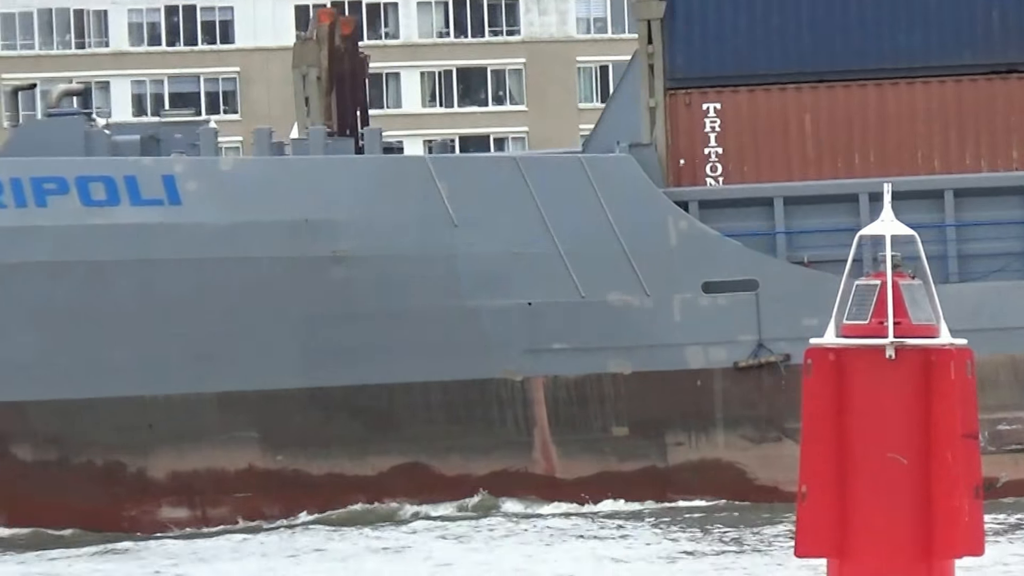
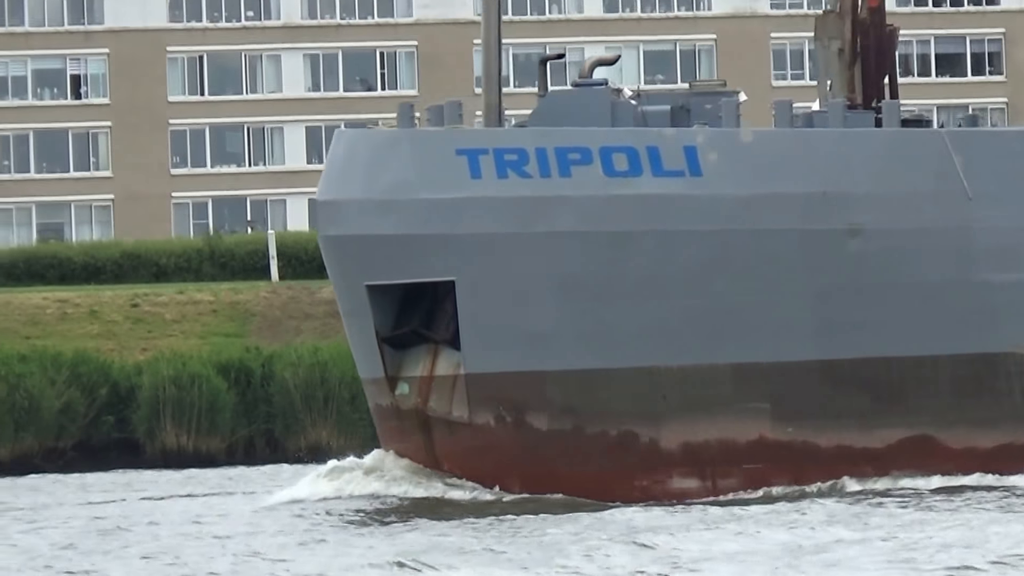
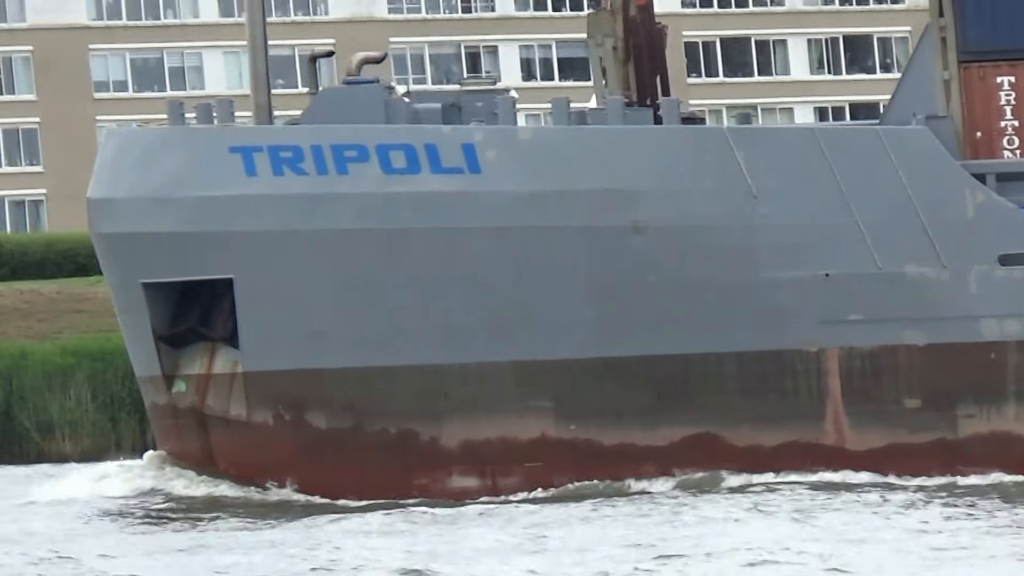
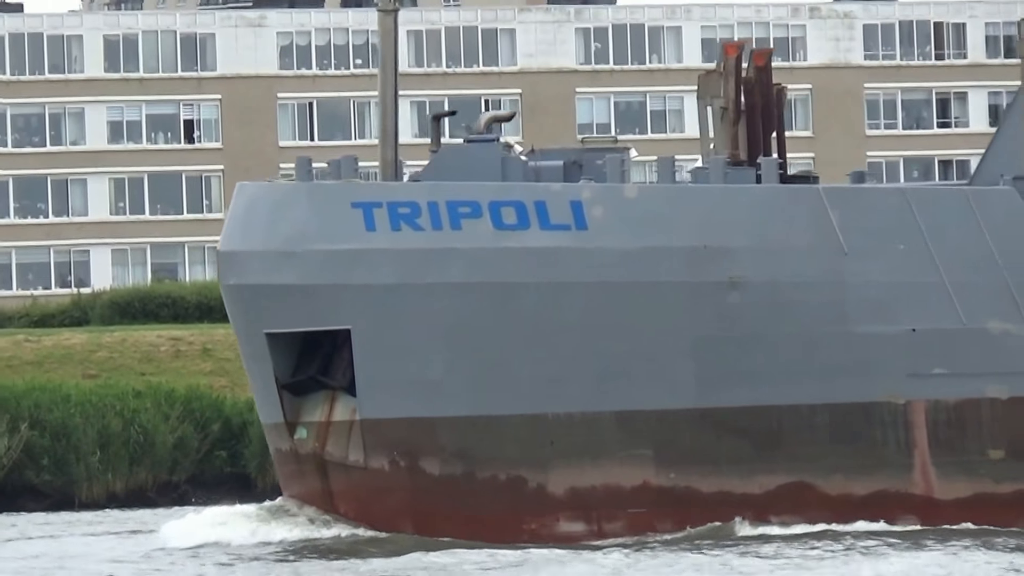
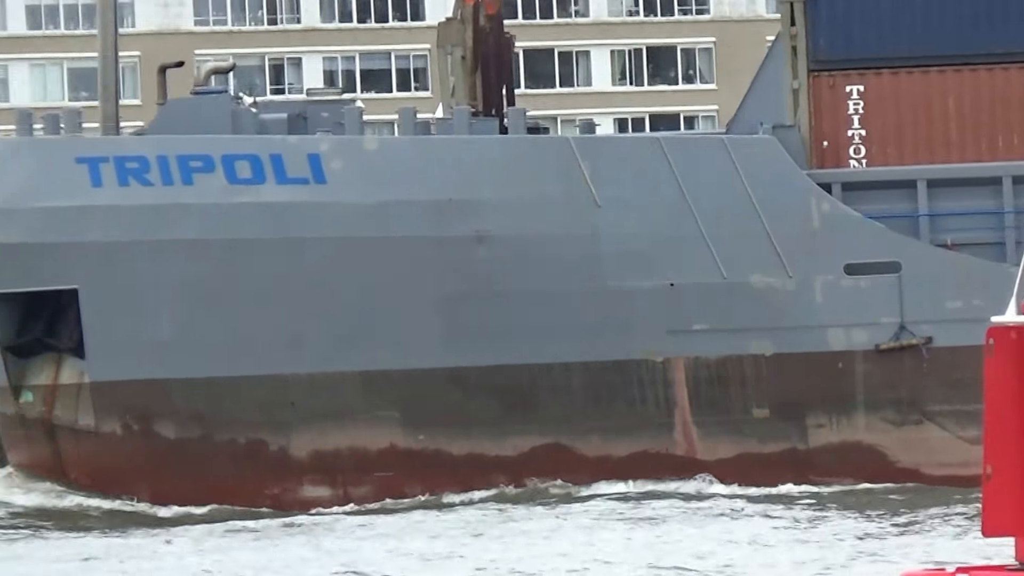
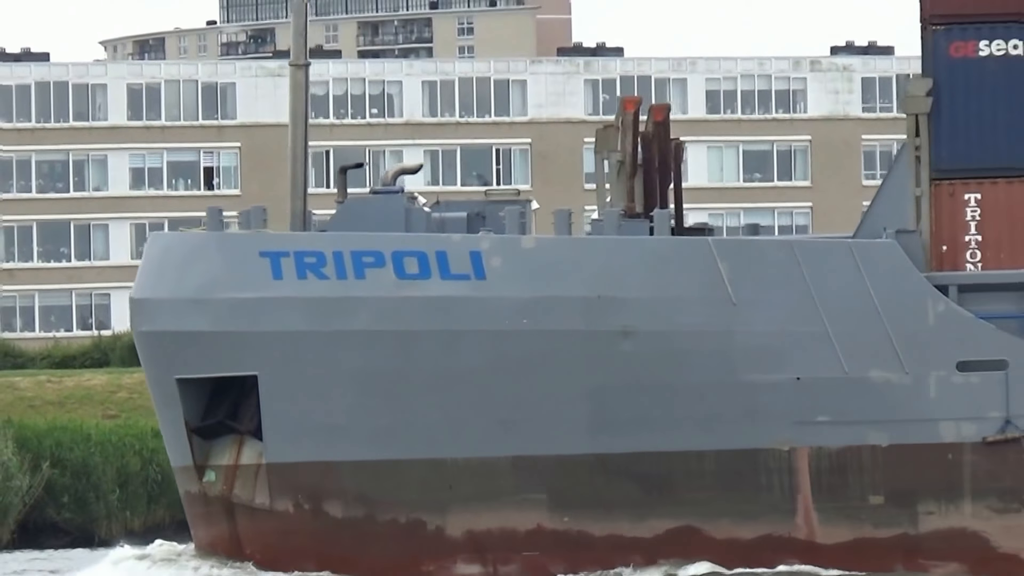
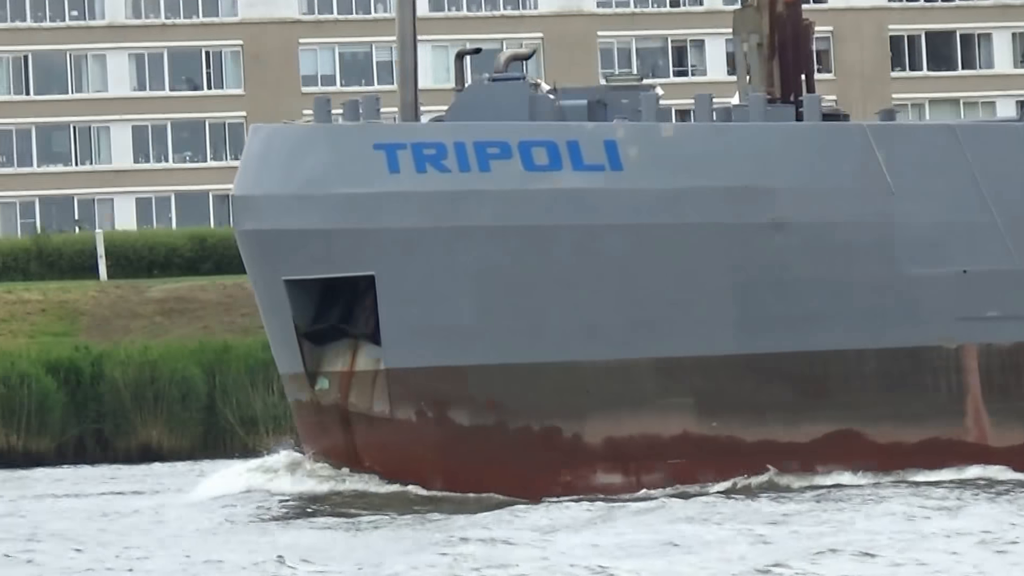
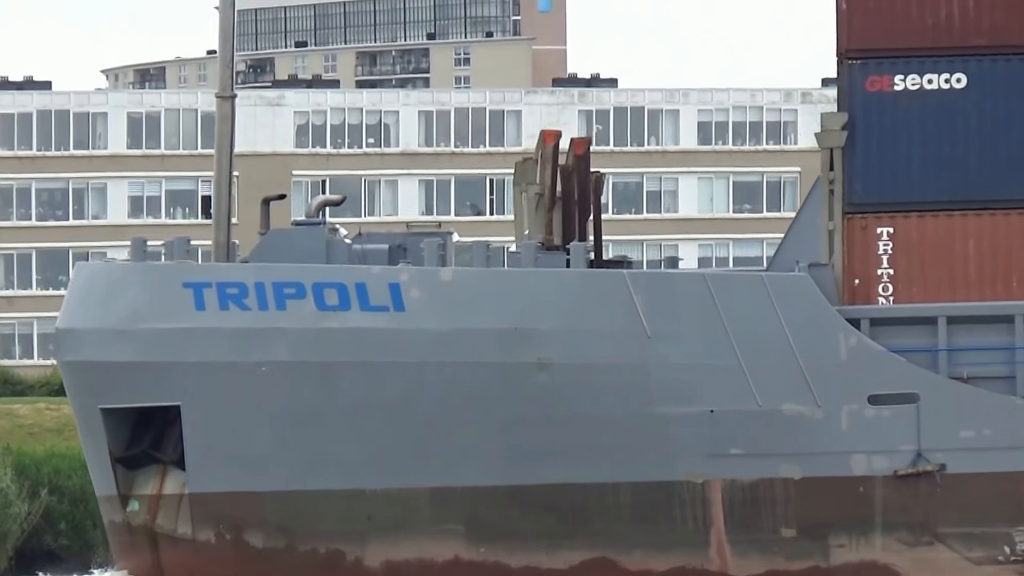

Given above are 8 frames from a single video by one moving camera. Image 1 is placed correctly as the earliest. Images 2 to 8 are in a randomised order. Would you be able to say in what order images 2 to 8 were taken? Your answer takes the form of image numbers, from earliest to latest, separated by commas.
5, 3, 7, 2, 4, 6, 8
